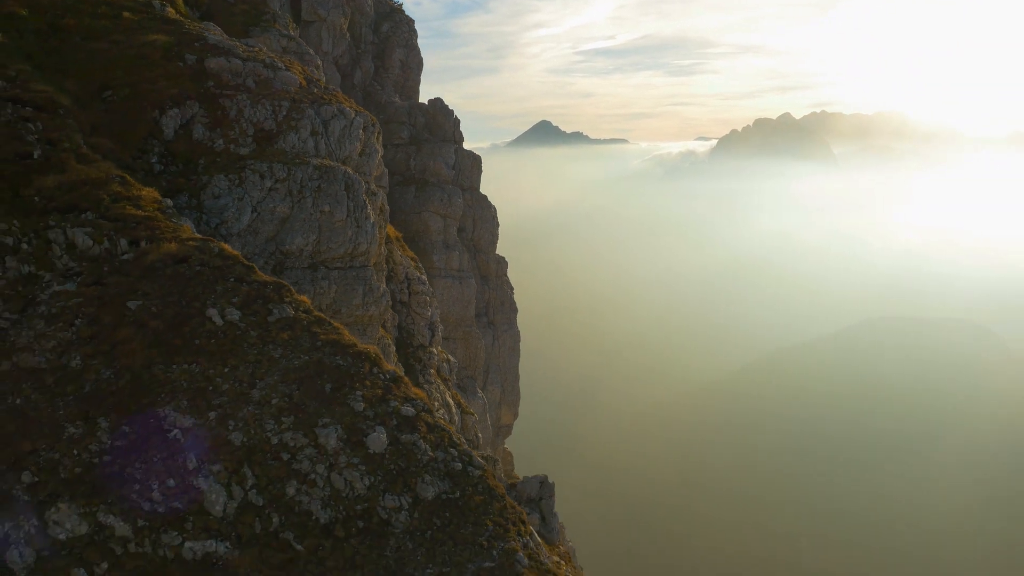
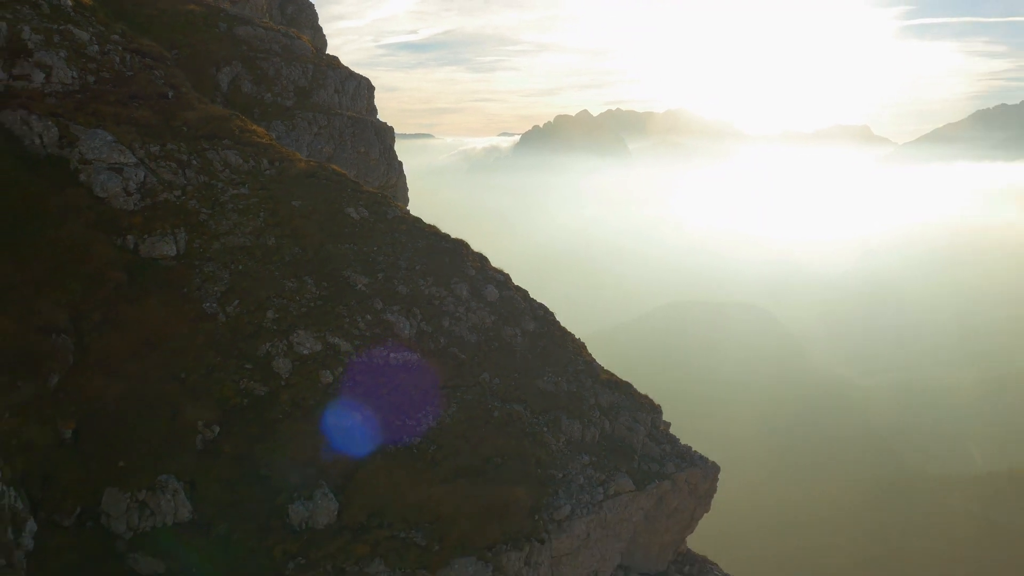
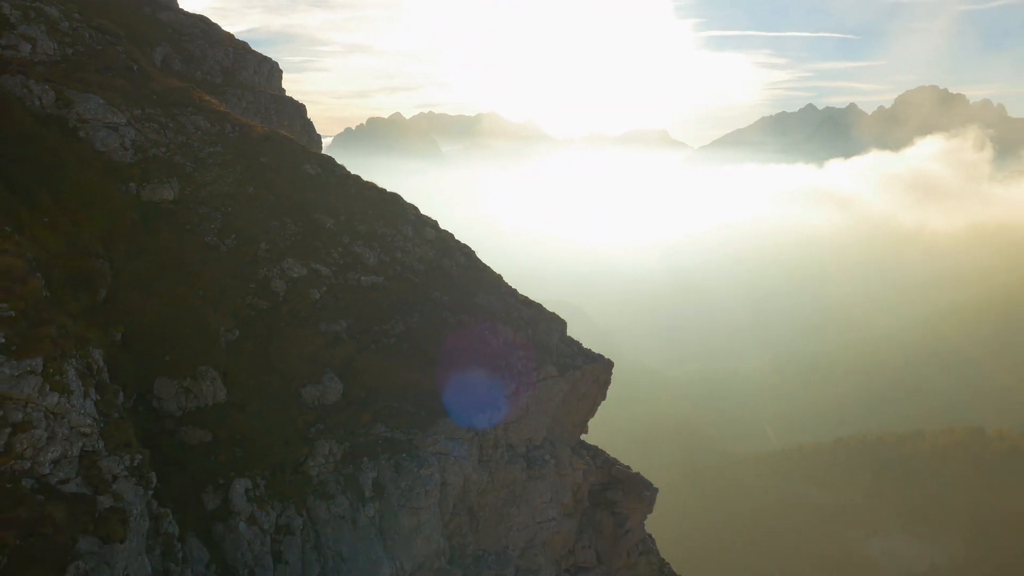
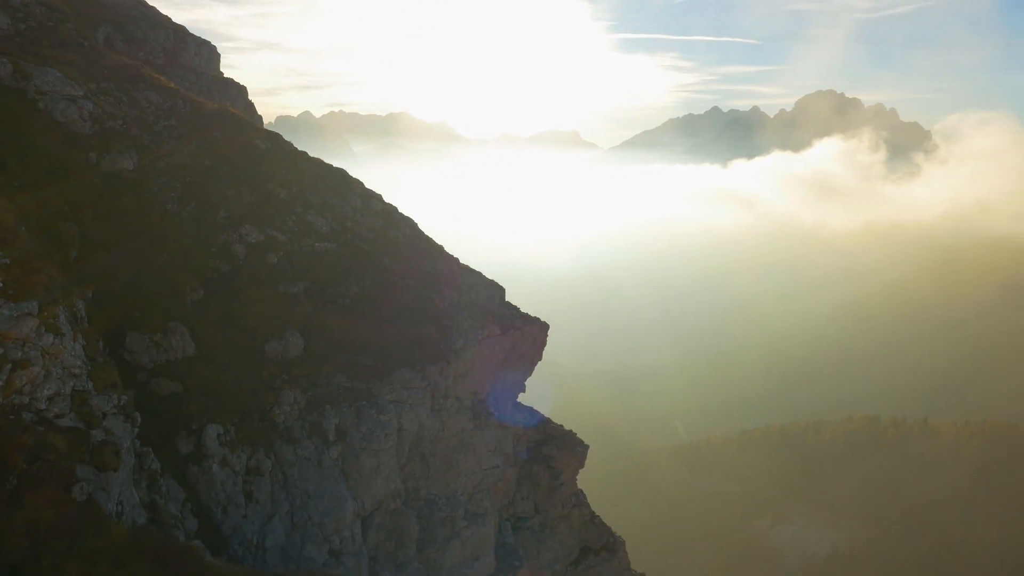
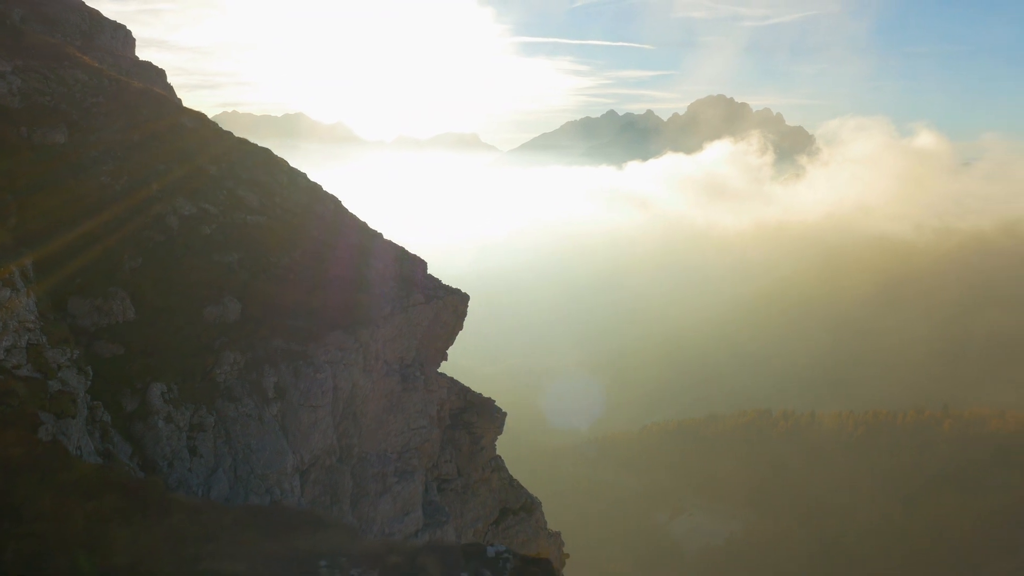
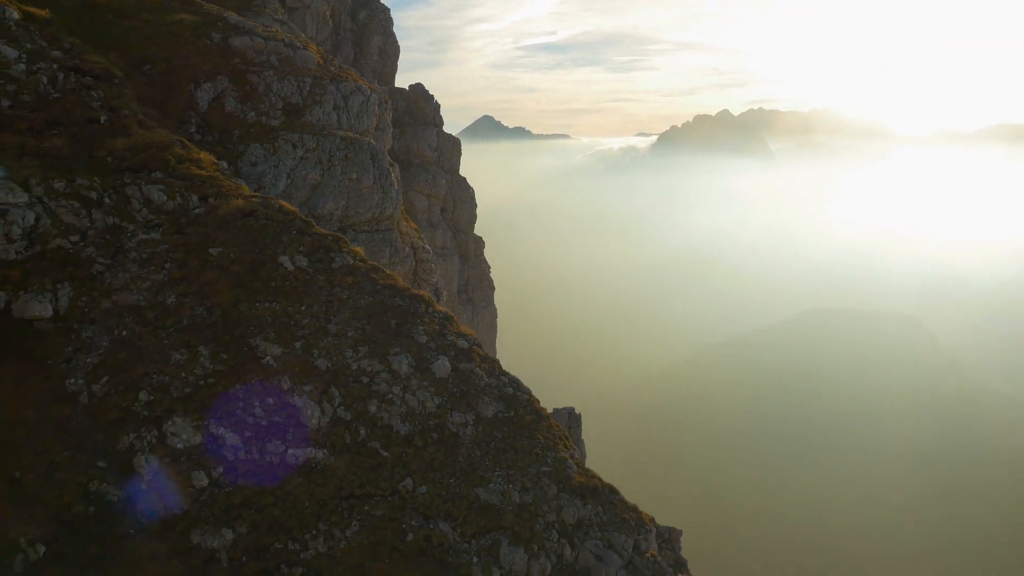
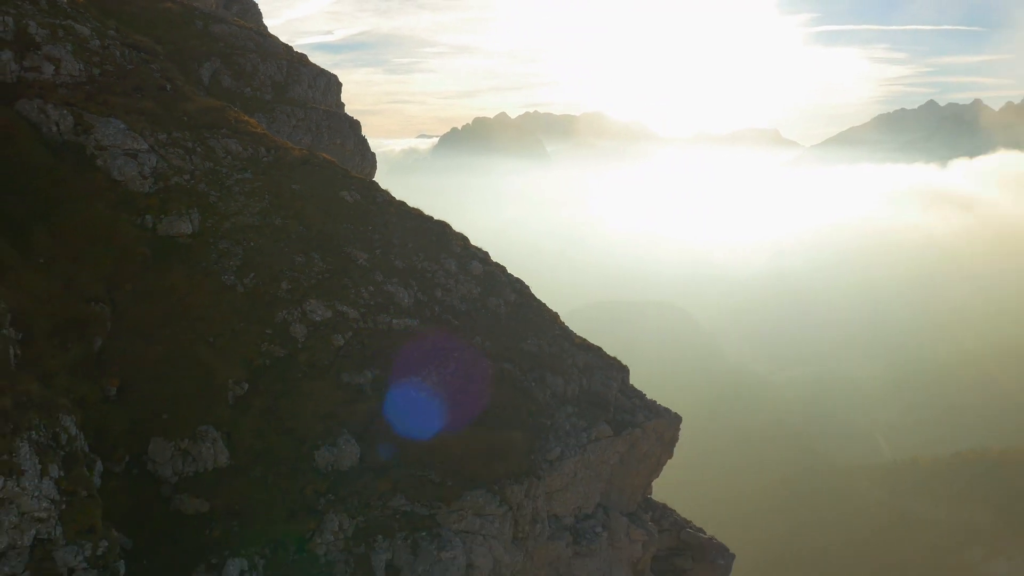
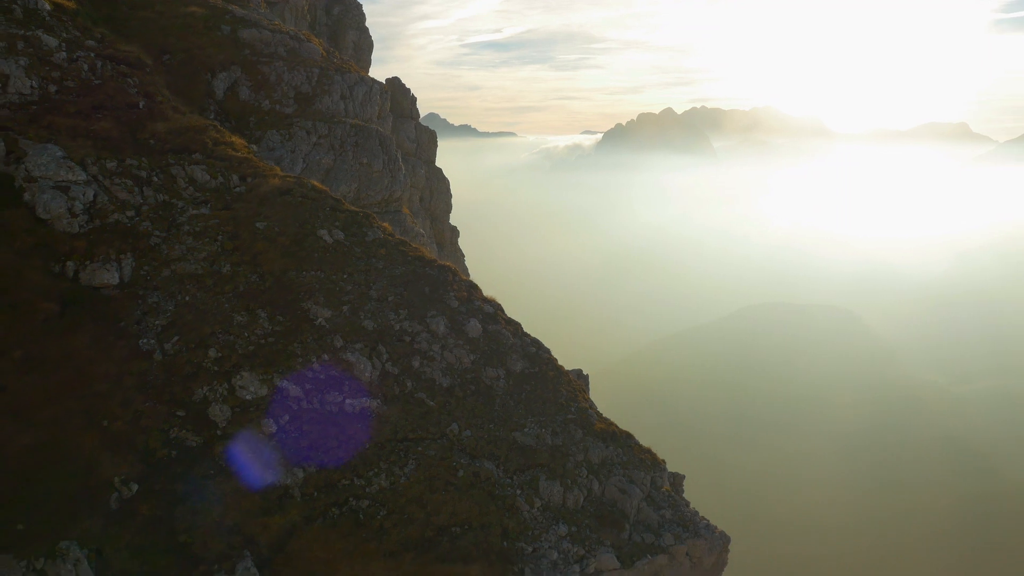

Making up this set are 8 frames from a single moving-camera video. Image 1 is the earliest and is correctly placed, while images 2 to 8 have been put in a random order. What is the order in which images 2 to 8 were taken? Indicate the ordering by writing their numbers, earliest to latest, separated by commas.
6, 8, 2, 7, 3, 4, 5
